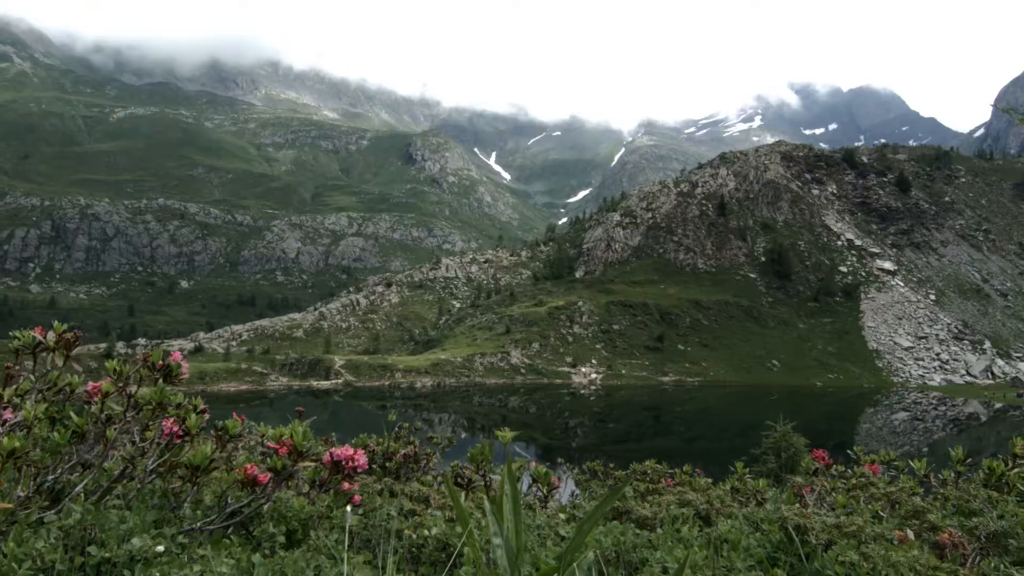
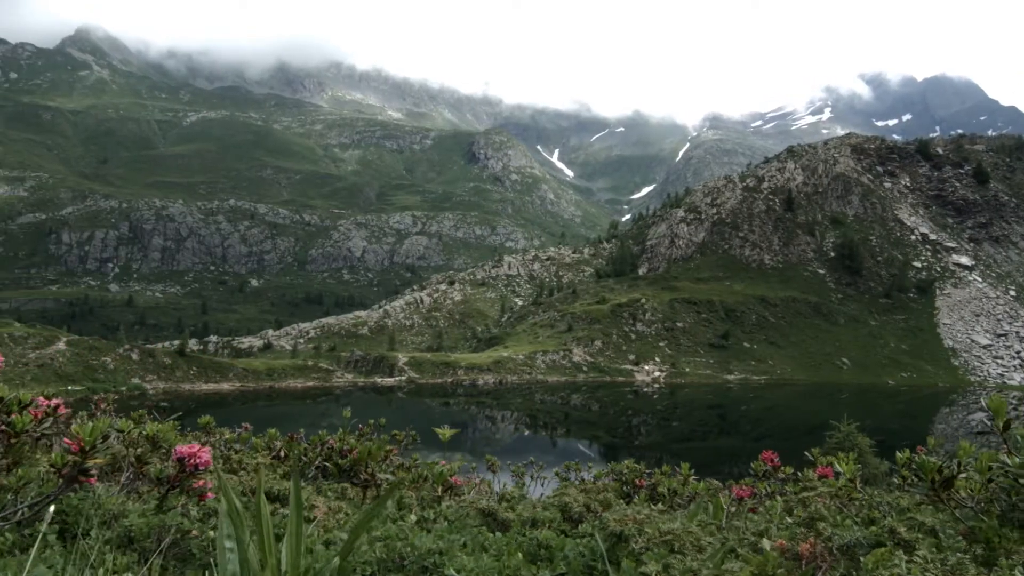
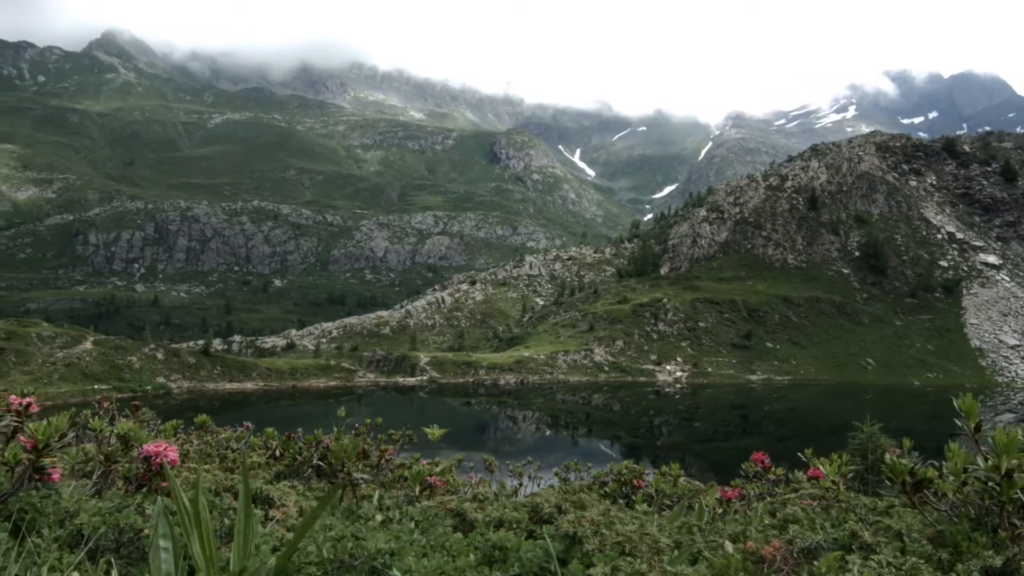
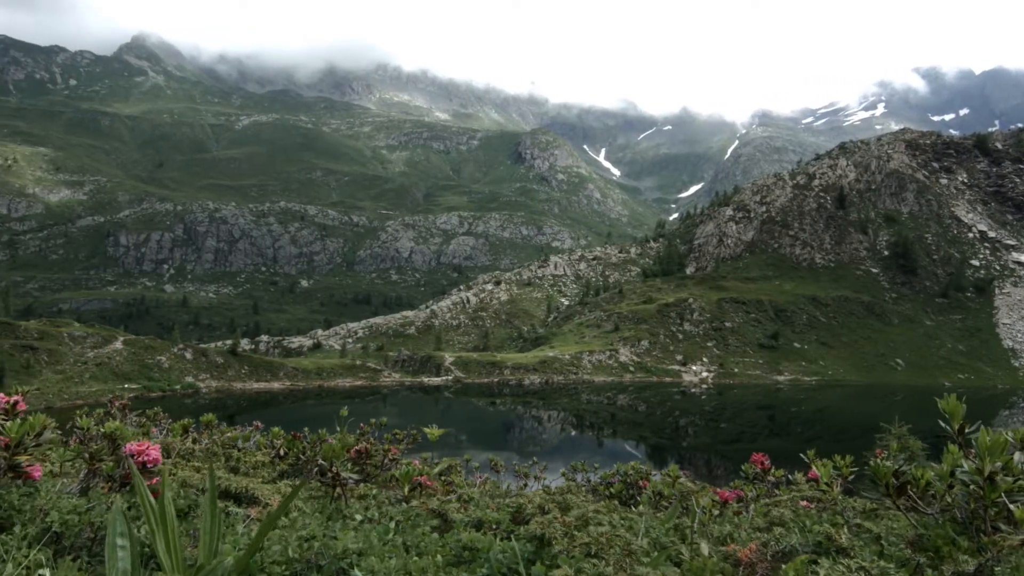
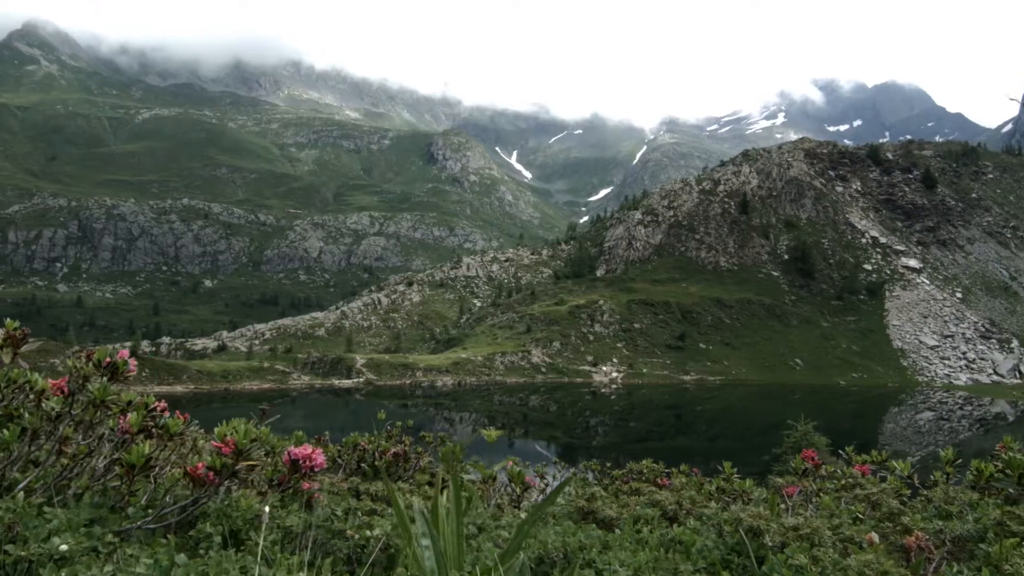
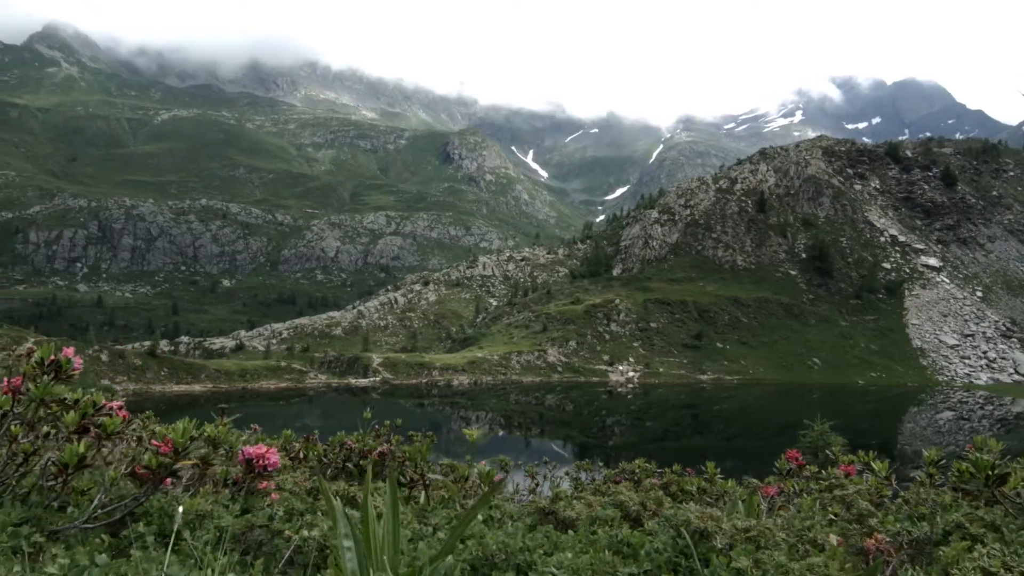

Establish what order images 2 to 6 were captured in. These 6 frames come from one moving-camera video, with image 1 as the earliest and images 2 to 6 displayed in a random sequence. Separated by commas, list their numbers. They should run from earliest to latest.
5, 6, 2, 3, 4
